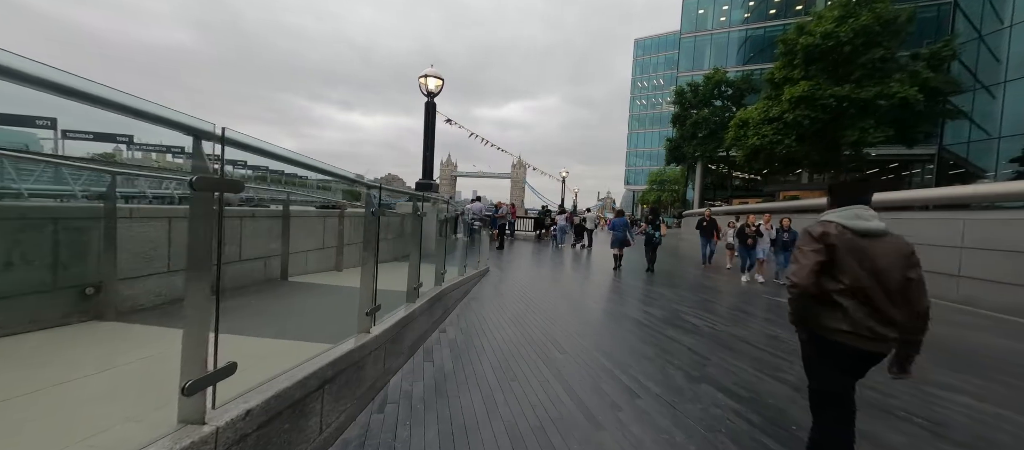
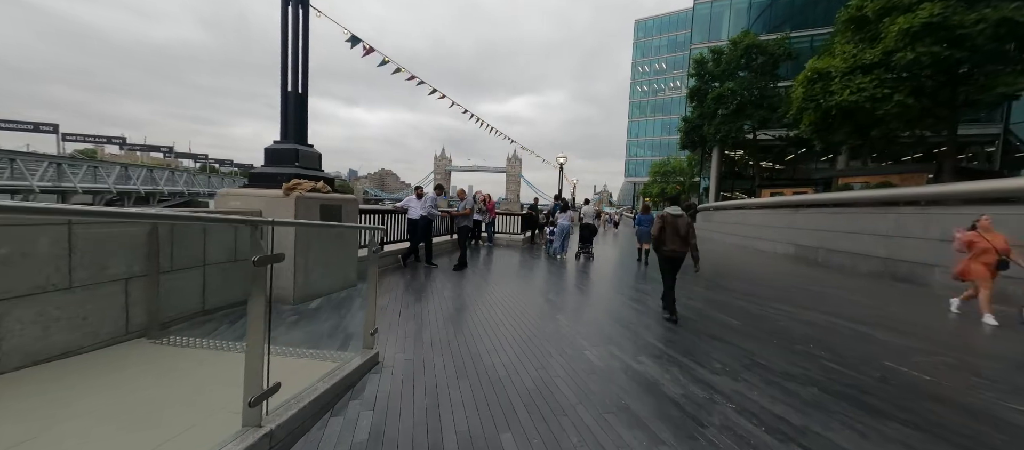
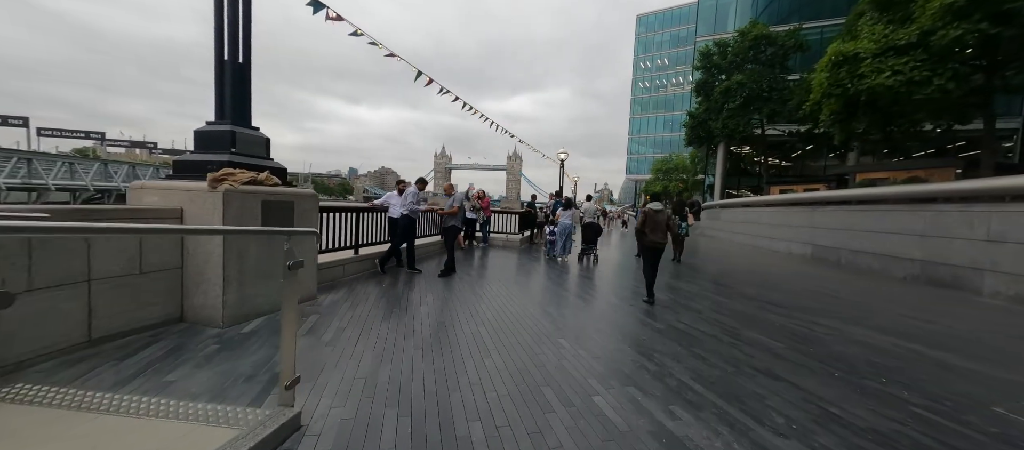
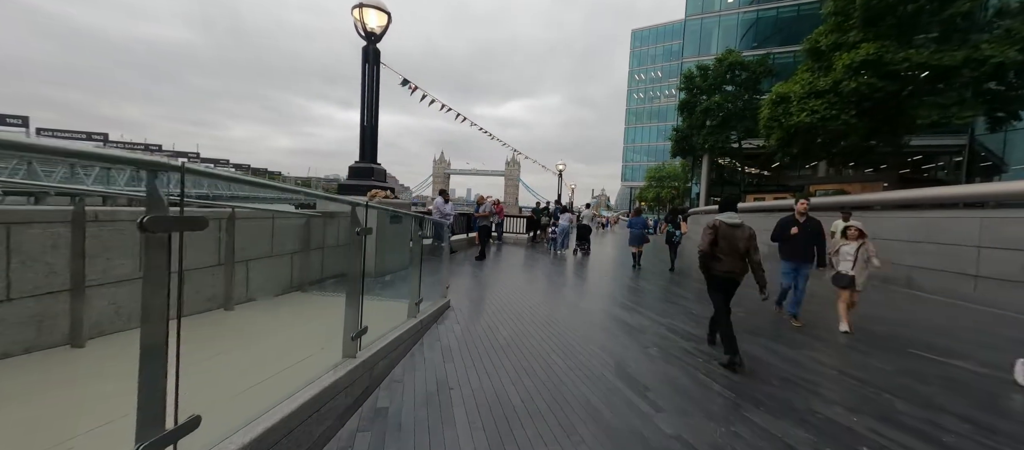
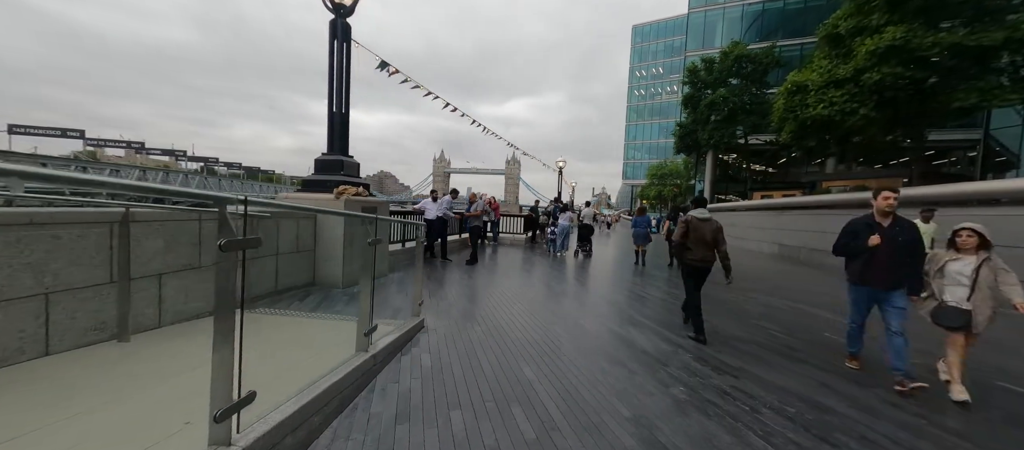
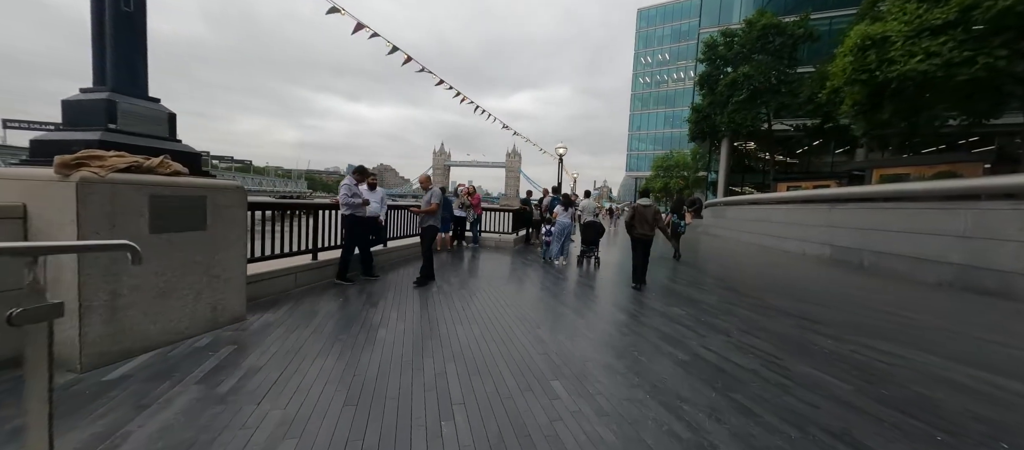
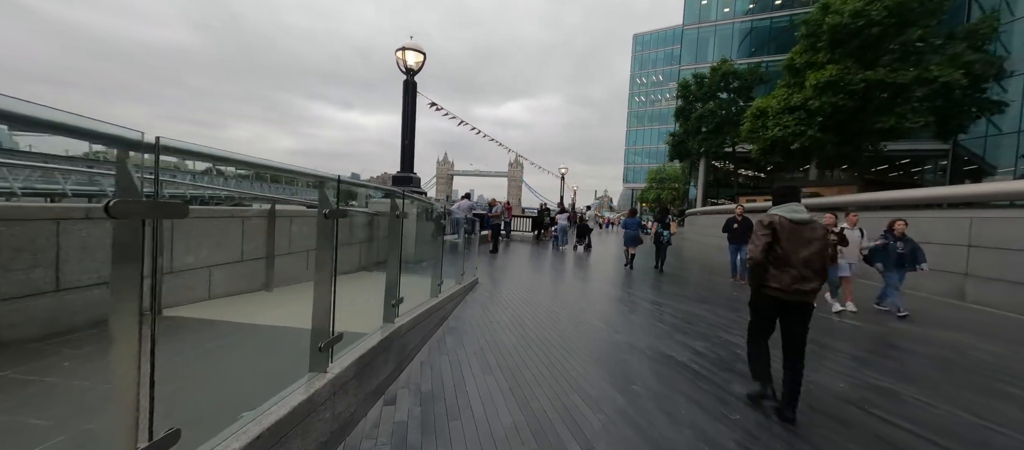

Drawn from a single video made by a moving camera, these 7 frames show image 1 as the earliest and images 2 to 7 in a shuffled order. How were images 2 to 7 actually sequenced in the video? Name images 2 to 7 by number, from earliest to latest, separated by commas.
7, 4, 5, 2, 3, 6
